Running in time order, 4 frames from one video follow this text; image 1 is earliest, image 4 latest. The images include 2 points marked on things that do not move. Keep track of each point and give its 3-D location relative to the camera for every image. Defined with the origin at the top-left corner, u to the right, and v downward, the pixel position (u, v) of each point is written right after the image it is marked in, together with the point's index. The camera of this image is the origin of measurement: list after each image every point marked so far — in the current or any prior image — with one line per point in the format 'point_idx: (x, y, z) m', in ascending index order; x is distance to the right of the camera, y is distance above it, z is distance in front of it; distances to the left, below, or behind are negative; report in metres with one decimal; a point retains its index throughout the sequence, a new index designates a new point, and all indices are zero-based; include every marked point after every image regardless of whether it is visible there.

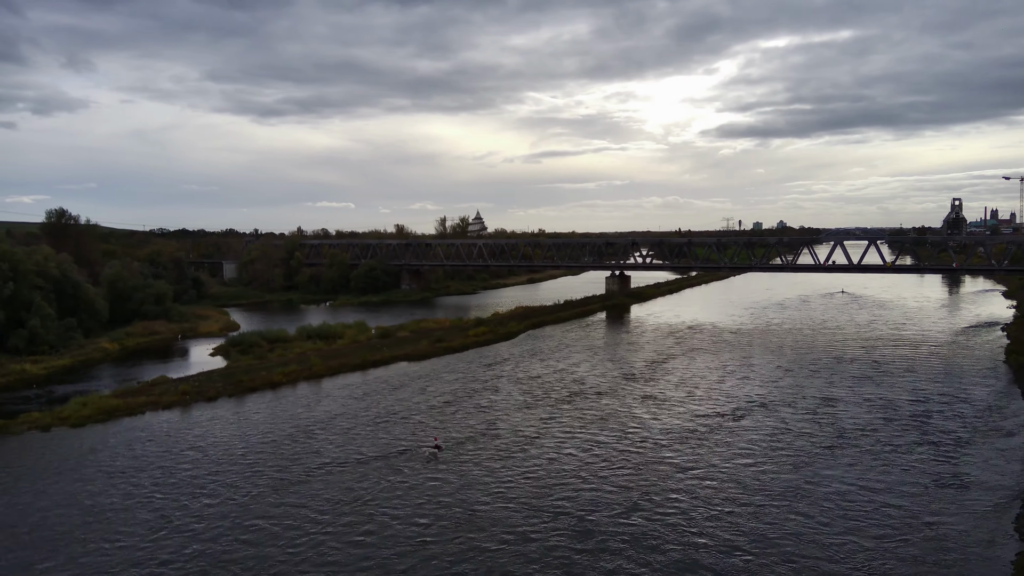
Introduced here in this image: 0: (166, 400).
0: (-10.6, -3.4, +19.6) m
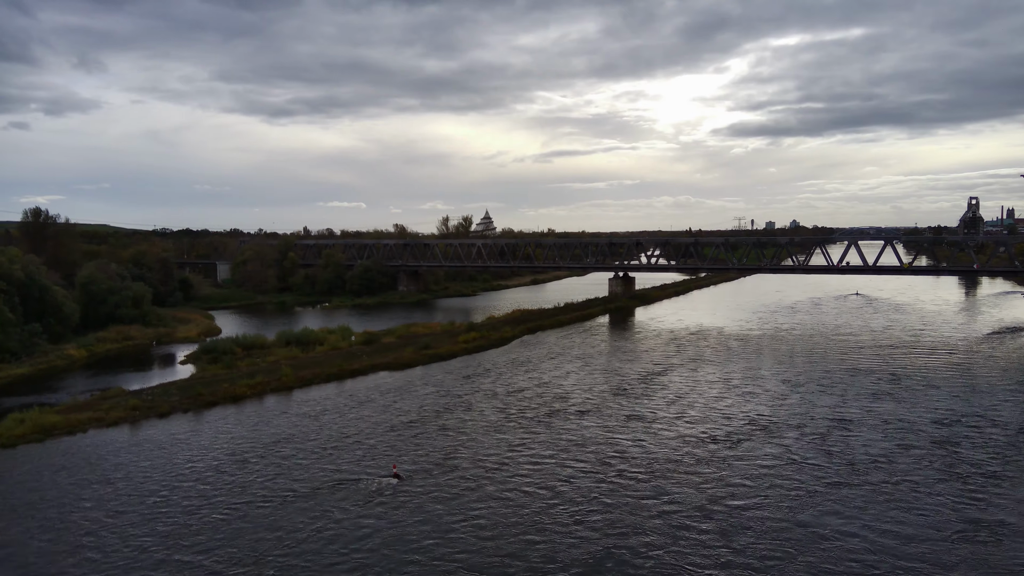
0: (-11.1, -3.6, +17.9) m
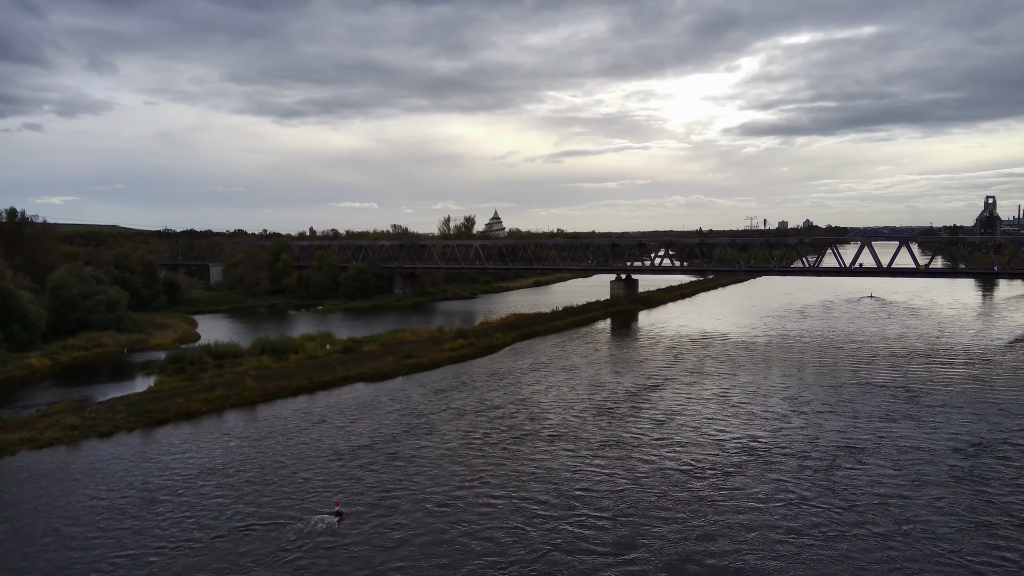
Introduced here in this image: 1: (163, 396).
0: (-11.8, -3.8, +16.4) m
1: (-10.7, -3.3, +19.7) m
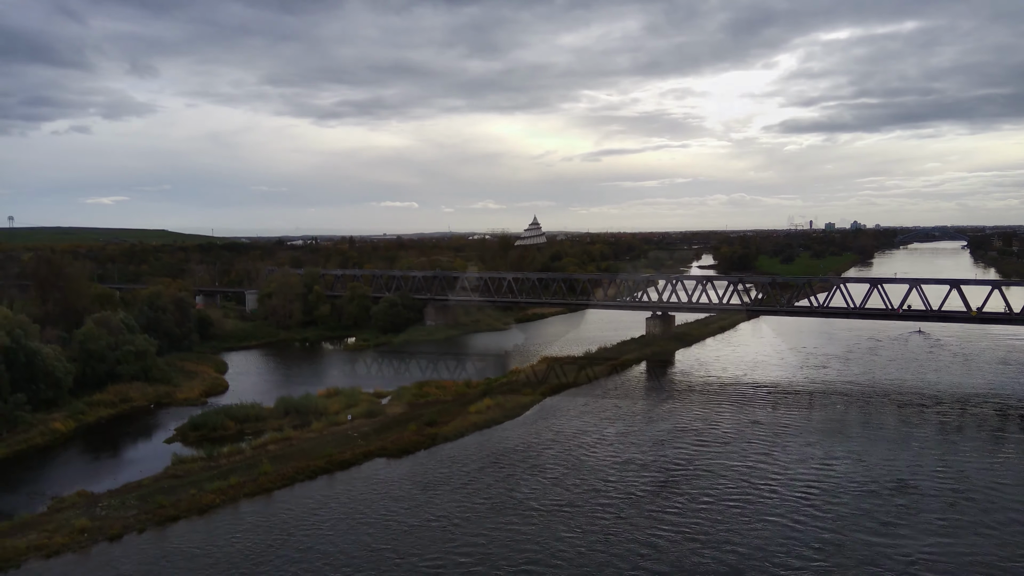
0: (-11.3, -6.3, +16.0) m
1: (-10.0, -5.9, +19.2) m
